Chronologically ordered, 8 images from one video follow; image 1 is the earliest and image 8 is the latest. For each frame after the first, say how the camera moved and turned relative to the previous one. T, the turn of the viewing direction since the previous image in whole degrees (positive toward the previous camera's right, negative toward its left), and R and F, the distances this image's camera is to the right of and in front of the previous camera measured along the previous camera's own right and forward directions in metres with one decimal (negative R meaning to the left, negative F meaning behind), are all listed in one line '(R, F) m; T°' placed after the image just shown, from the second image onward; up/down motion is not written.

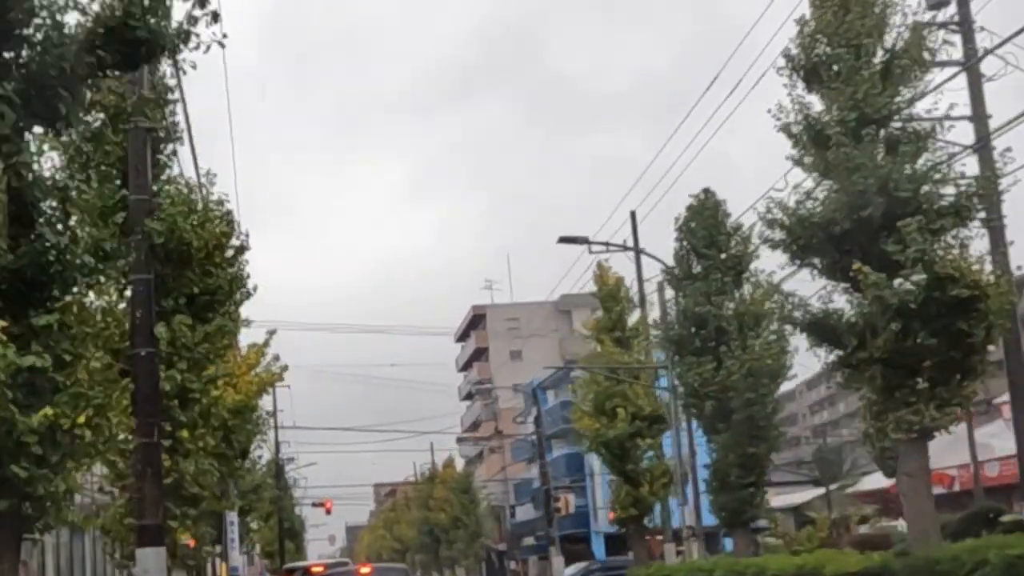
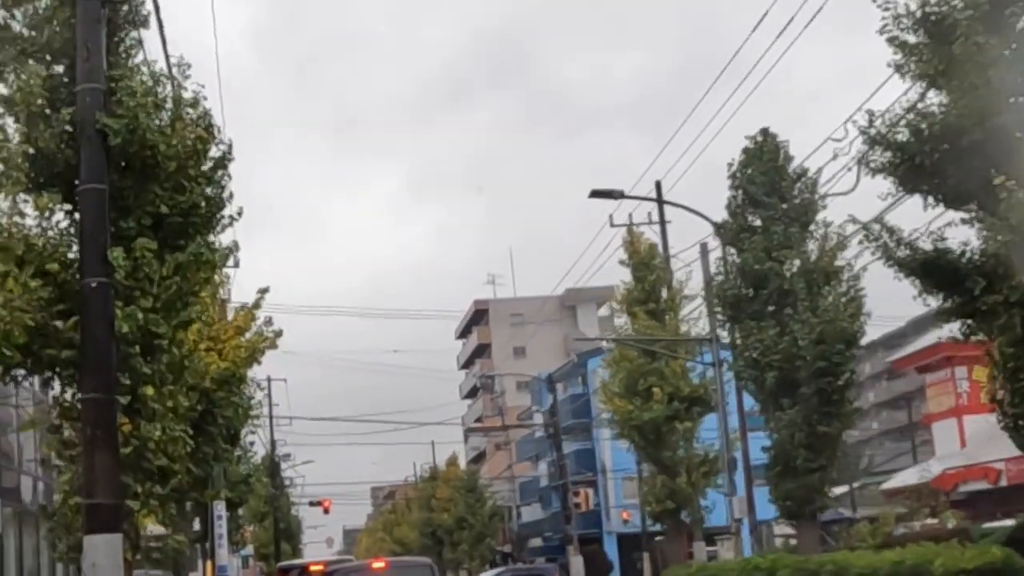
(-0.6, +3.8) m; 0°
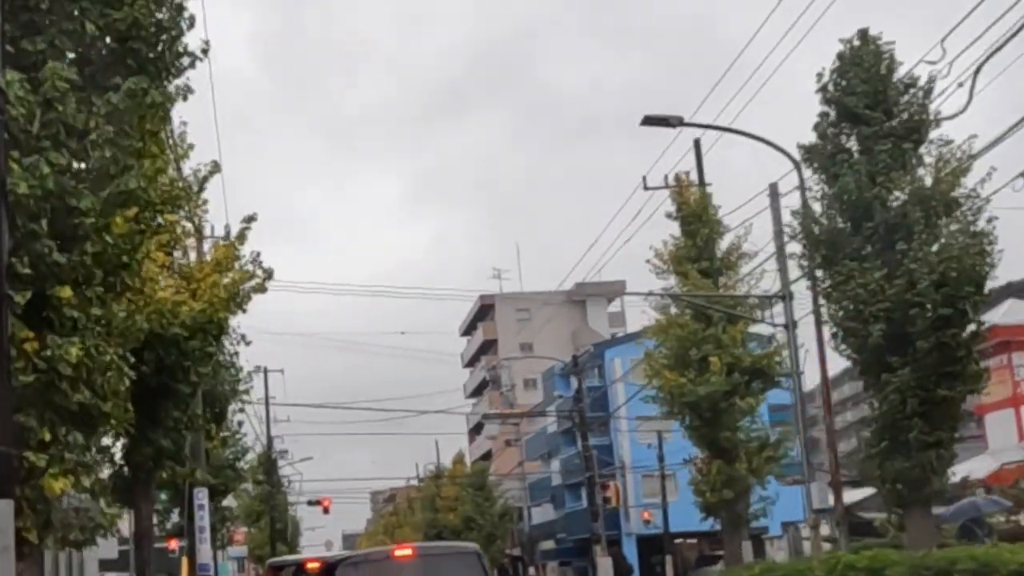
(-0.6, +4.6) m; 0°
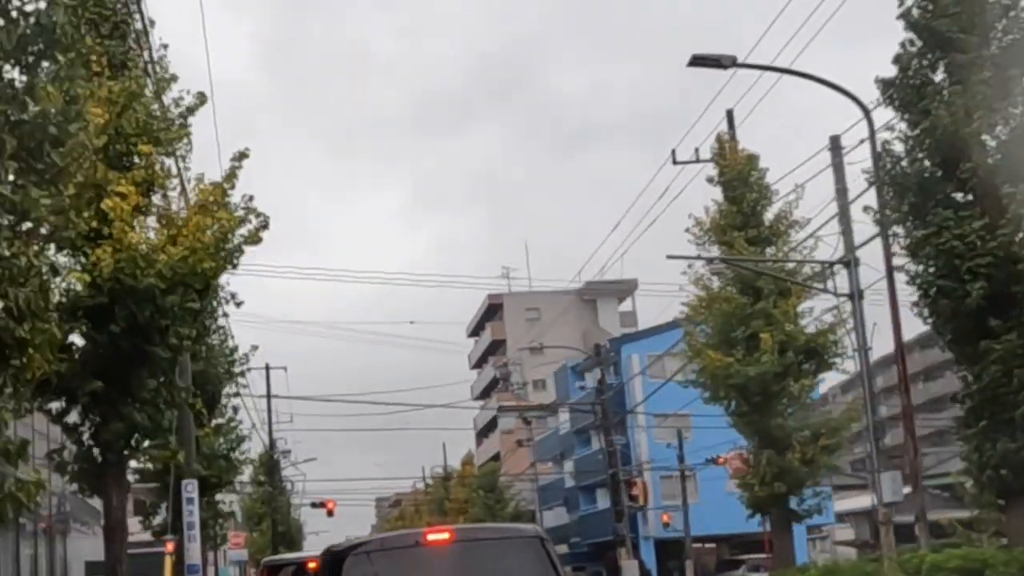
(-0.4, +2.8) m; 0°
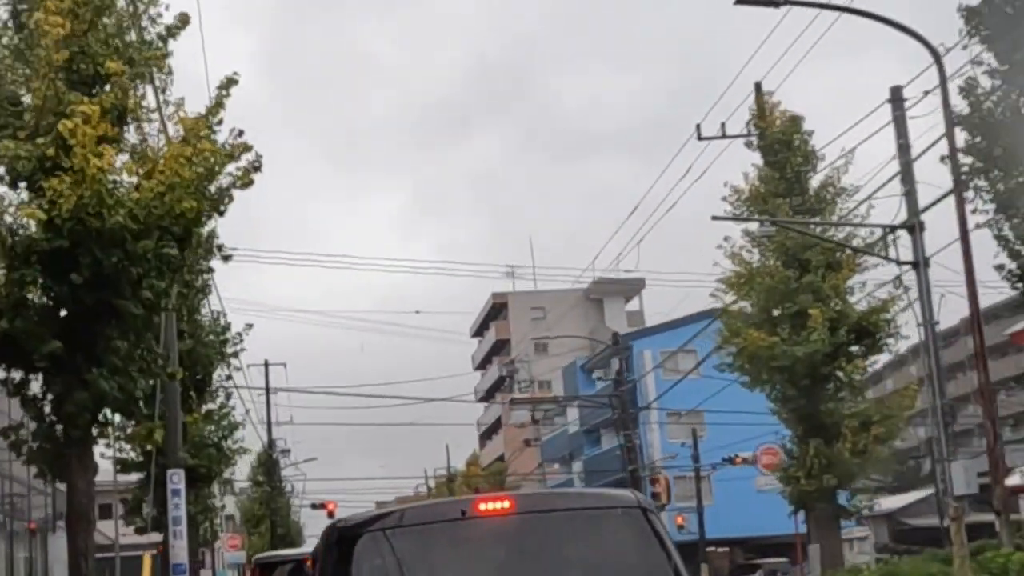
(-0.3, +2.3) m; 0°
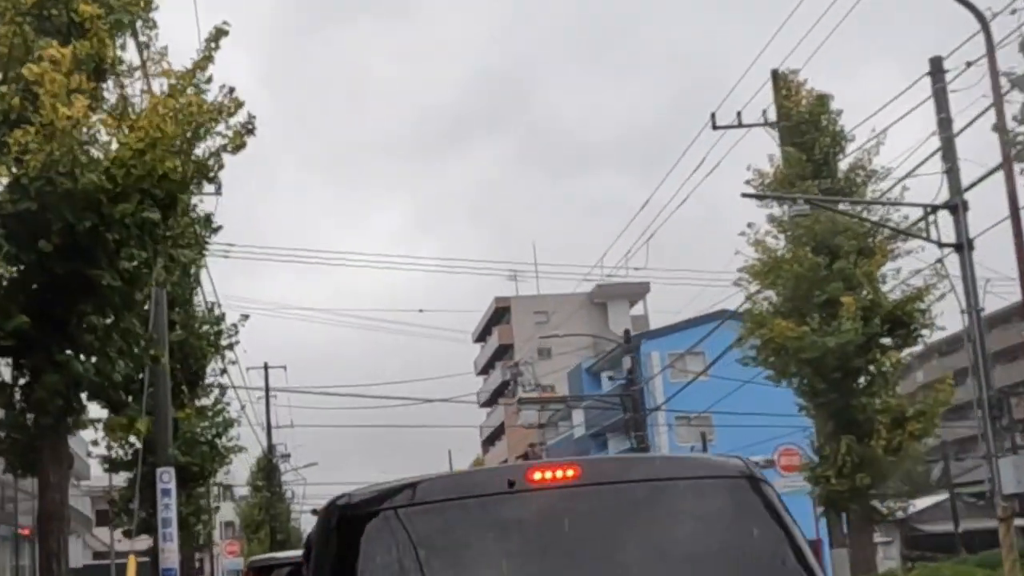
(-0.2, +1.3) m; 0°
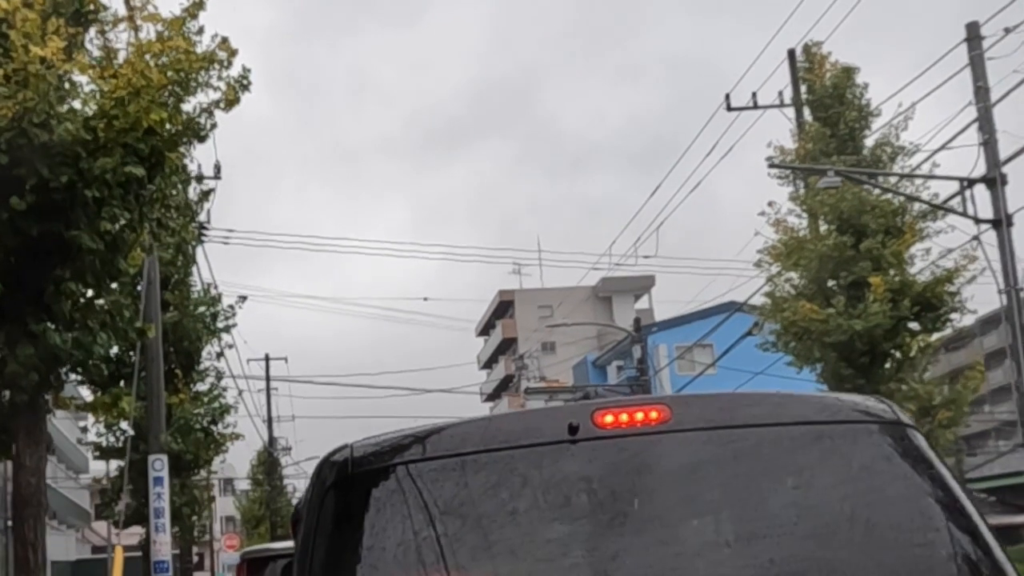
(-0.1, +1.0) m; 0°
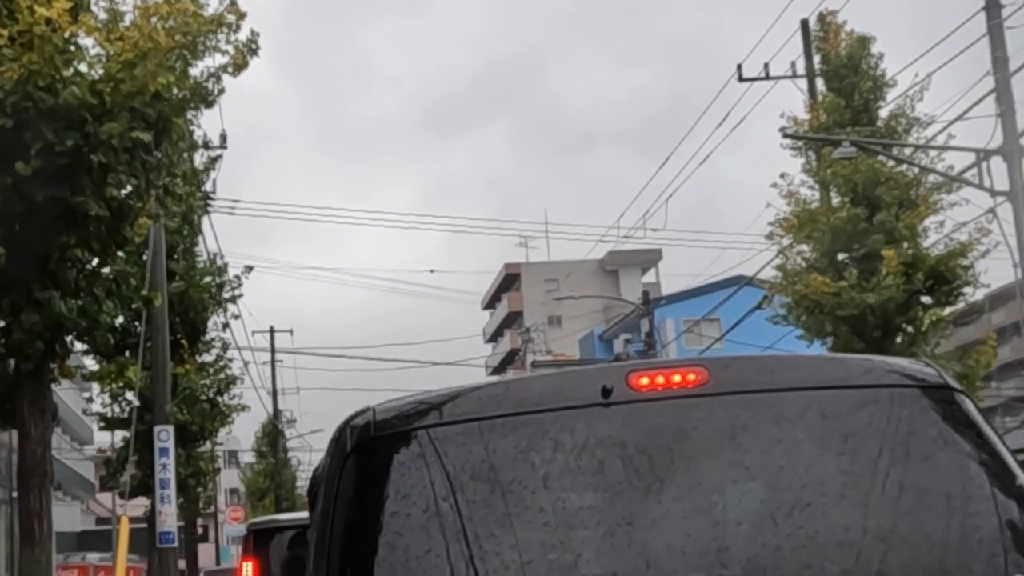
(0.0, +0.2) m; 0°
